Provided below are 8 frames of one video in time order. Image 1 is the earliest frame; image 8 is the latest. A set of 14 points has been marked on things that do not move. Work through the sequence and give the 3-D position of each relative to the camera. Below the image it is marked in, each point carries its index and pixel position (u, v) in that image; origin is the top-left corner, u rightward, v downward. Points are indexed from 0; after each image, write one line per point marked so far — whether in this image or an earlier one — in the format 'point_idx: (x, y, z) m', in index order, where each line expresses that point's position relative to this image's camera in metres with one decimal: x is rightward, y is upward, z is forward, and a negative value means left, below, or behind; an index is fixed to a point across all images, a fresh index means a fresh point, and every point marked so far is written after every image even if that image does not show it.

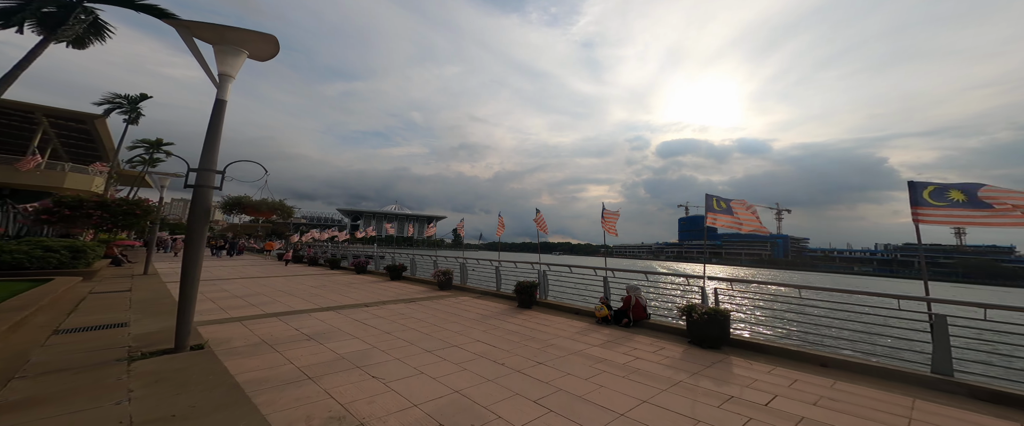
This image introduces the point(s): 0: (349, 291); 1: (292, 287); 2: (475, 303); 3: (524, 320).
0: (-5.9, -3.0, +12.5) m
1: (-8.5, -3.0, +13.3) m
2: (-0.9, -2.2, +8.2) m
3: (+0.2, -1.9, +5.8) m
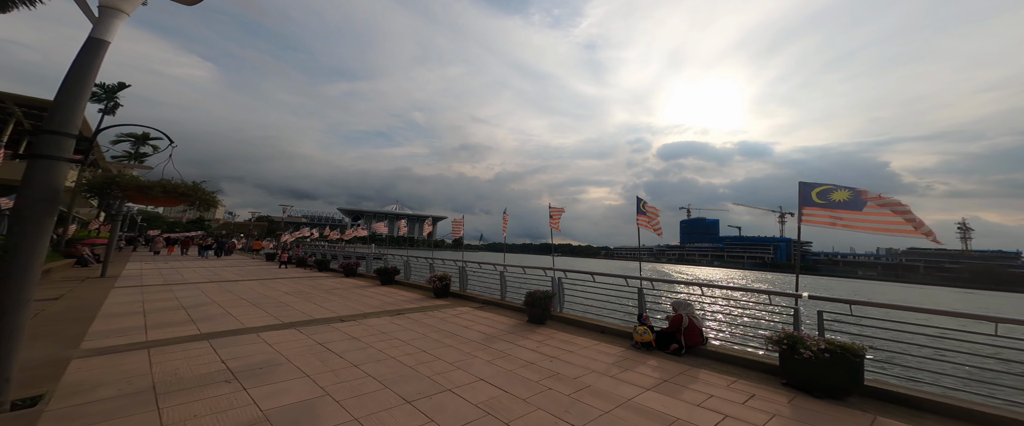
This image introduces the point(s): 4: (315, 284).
0: (-5.8, -2.8, +11.1) m
1: (-8.5, -2.8, +11.8) m
2: (-0.8, -2.1, +6.8) m
3: (+0.4, -1.8, +4.5) m
4: (-9.0, -3.3, +15.6) m
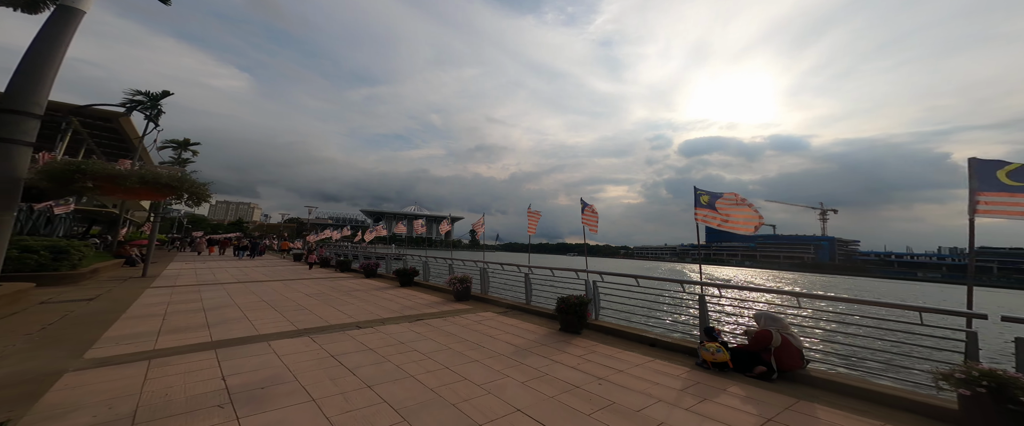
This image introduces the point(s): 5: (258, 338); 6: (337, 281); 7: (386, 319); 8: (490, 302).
0: (-5.0, -2.8, +10.8) m
1: (-7.7, -2.8, +11.6) m
2: (-0.2, -2.1, +6.2) m
3: (+0.8, -1.7, +3.8) m
4: (-7.9, -3.3, +15.4) m
5: (-4.9, -2.5, +6.6) m
6: (-8.8, -3.4, +16.9) m
7: (-3.0, -2.5, +7.8) m
8: (-0.7, -2.7, +9.4) m
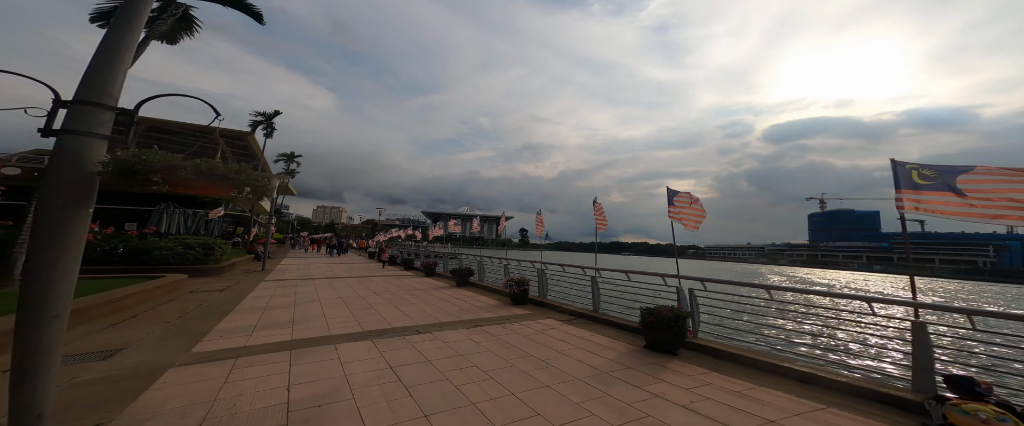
0: (-3.1, -2.9, +10.8) m
1: (-5.6, -2.9, +12.0) m
2: (+0.9, -2.0, +5.6) m
3: (+1.5, -1.7, +3.1) m
4: (-5.2, -3.3, +15.8) m
5: (-3.6, -2.5, +6.6) m
6: (-5.9, -3.5, +17.4) m
7: (-1.6, -2.5, +7.5) m
8: (+1.0, -2.6, +8.7) m
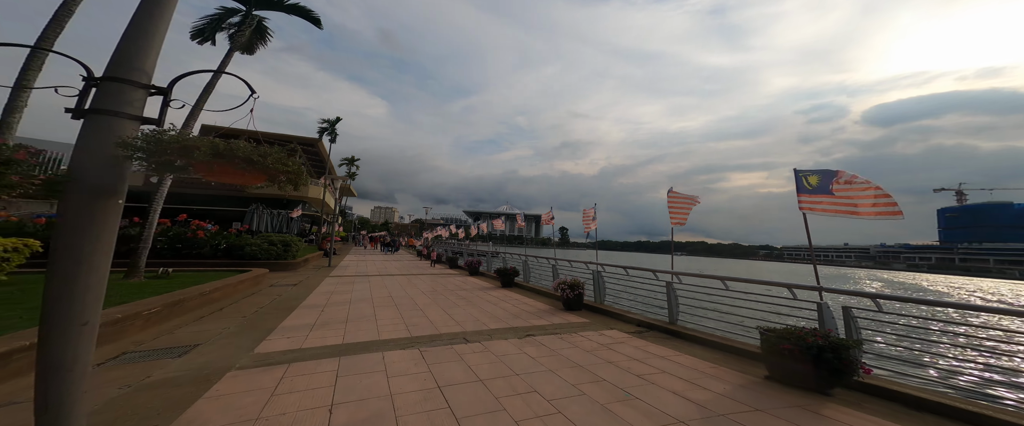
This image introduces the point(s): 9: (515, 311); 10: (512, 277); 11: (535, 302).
0: (-1.6, -2.8, +10.3) m
1: (-3.9, -2.8, +11.8) m
2: (+1.8, -1.9, +4.6) m
3: (+2.1, -1.6, +2.0) m
4: (-3.0, -3.2, +15.5) m
5: (-2.6, -2.4, +6.2) m
6: (-3.5, -3.4, +17.2) m
7: (-0.4, -2.4, +6.9) m
8: (+2.3, -2.5, +7.8) m
9: (0.0, -2.6, +8.8) m
10: (0.0, -2.7, +13.8) m
11: (+0.6, -2.7, +10.0) m
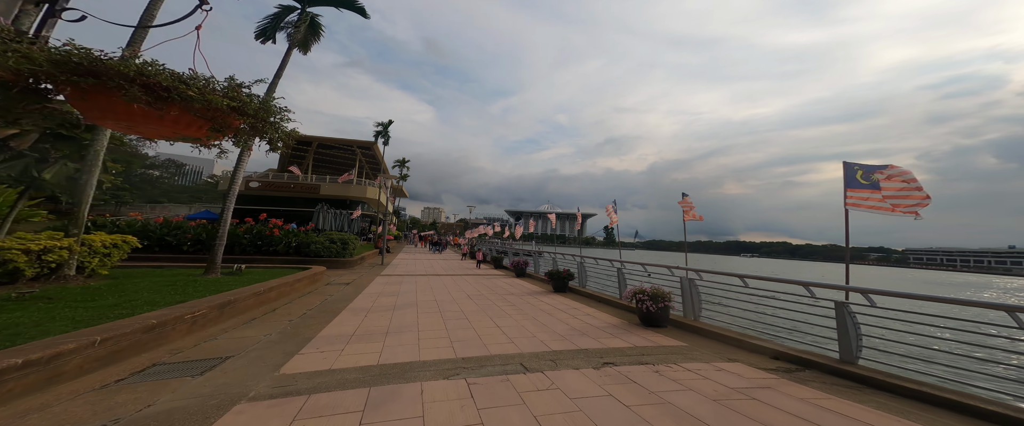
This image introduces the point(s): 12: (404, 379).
0: (0.0, -2.6, +8.9) m
1: (-2.1, -2.7, +10.7) m
2: (+2.7, -1.8, +2.8) m
3: (+2.7, -1.4, +0.2) m
4: (-0.8, -3.1, +14.3) m
5: (-1.5, -2.3, +4.9) m
6: (-1.0, -3.2, +16.0) m
7: (+0.7, -2.3, +5.3) m
8: (+3.5, -2.3, +5.9) m
9: (+1.4, -2.5, +7.2) m
10: (+2.0, -2.5, +12.2) m
11: (+2.2, -2.5, +8.4) m
12: (-1.6, -2.3, +4.5) m
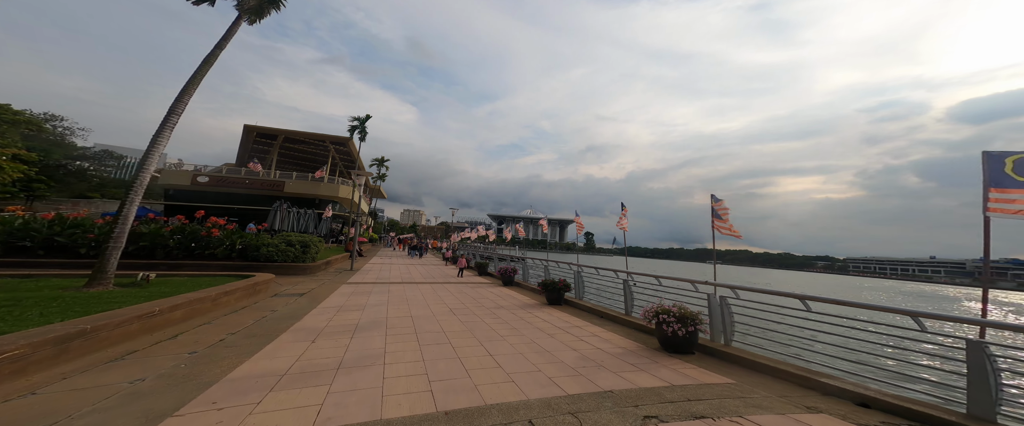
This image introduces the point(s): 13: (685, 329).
0: (-0.1, -2.6, +7.3) m
1: (-2.3, -2.7, +9.0) m
2: (+2.9, -1.7, +1.4) m
3: (+3.0, -1.3, -1.1) m
4: (-1.2, -3.1, +12.7) m
5: (-1.4, -2.2, +3.3) m
6: (-1.6, -3.3, +14.3) m
7: (+0.8, -2.2, +3.8) m
8: (+3.5, -2.4, +4.5) m
9: (+1.4, -2.5, +5.8) m
10: (+1.7, -2.6, +10.7) m
11: (+2.1, -2.6, +6.9) m
12: (-1.5, -2.2, +2.8) m
13: (+3.0, -1.9, +5.3) m
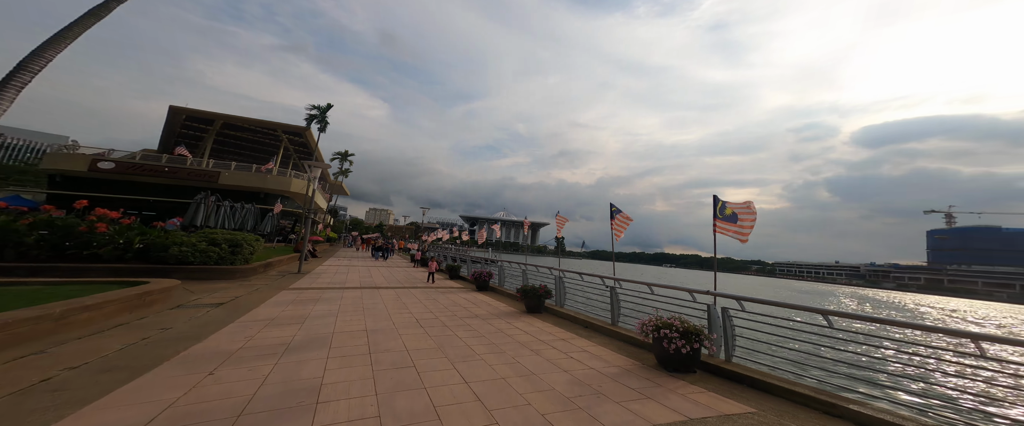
0: (-0.5, -2.6, +6.2) m
1: (-2.9, -2.6, +7.7) m
2: (+3.0, -1.7, +0.6) m
3: (+3.3, -1.3, -1.9) m
4: (-2.1, -3.1, +11.4) m
5: (-1.4, -2.1, +2.1) m
6: (-2.6, -3.2, +13.1) m
7: (+0.7, -2.2, +2.8) m
8: (+3.3, -2.3, +3.8) m
9: (+1.1, -2.4, +4.8) m
10: (+1.0, -2.6, +9.8) m
11: (+1.7, -2.5, +6.0) m
12: (-1.5, -2.1, +1.7) m
13: (+2.7, -1.9, +4.5) m
